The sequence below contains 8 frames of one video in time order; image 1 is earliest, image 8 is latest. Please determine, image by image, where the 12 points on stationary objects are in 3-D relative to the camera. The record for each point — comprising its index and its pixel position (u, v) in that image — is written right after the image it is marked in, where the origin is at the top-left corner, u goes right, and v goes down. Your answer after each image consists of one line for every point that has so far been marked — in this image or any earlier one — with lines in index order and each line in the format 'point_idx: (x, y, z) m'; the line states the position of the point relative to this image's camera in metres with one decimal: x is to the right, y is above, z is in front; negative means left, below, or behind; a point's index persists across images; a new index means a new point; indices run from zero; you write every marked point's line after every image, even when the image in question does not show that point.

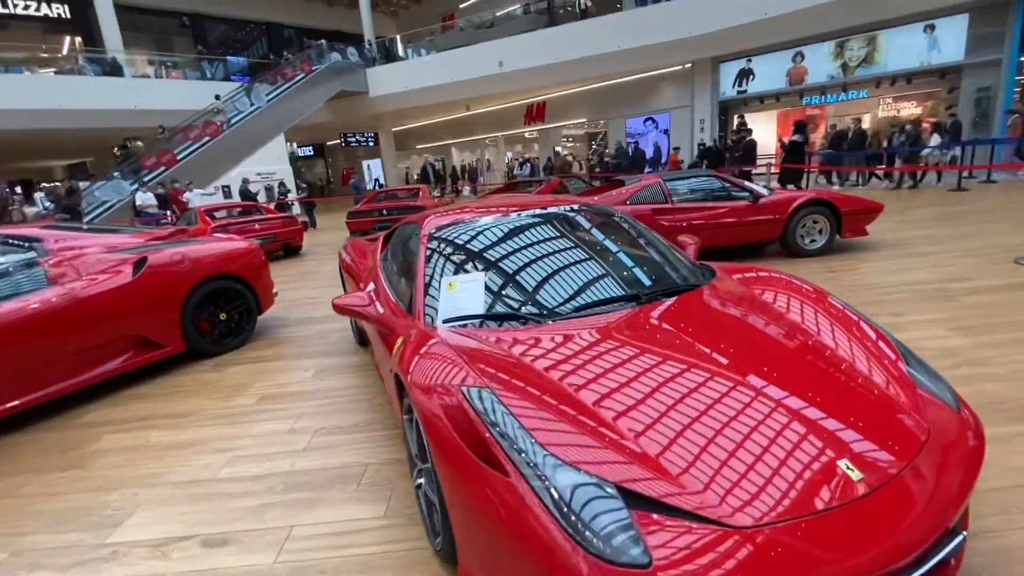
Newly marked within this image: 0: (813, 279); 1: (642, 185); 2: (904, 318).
0: (+3.2, +0.1, +5.3) m
1: (+1.6, +1.3, +6.1) m
2: (+3.1, -0.2, +3.8) m
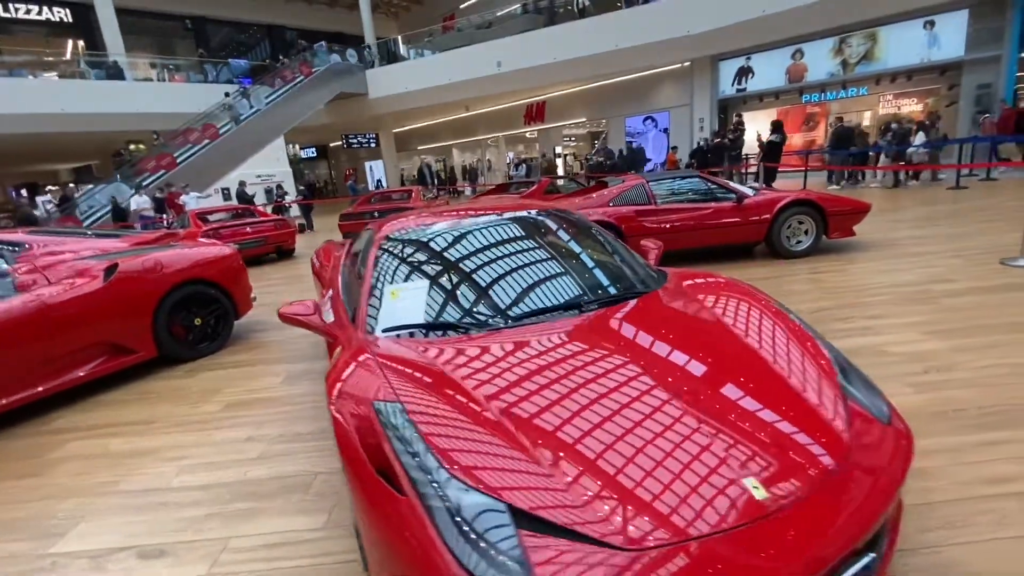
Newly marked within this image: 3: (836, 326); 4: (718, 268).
0: (+3.0, +0.1, +5.2) m
1: (+1.4, +1.2, +6.0) m
2: (+2.8, -0.3, +3.7) m
3: (+2.5, -0.3, +3.8) m
4: (+2.4, +0.3, +5.8) m
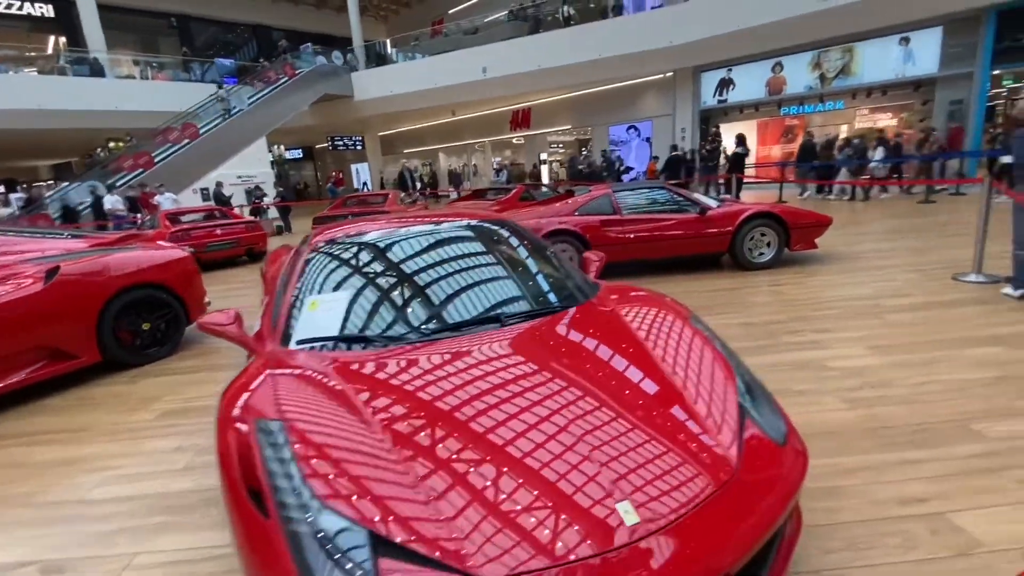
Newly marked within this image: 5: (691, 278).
0: (+2.6, 0.0, +5.2) m
1: (+1.0, +1.1, +6.0) m
2: (+2.4, -0.4, +3.8) m
3: (+2.1, -0.4, +3.8) m
4: (+2.0, +0.1, +5.9) m
5: (+2.1, +0.1, +5.8) m
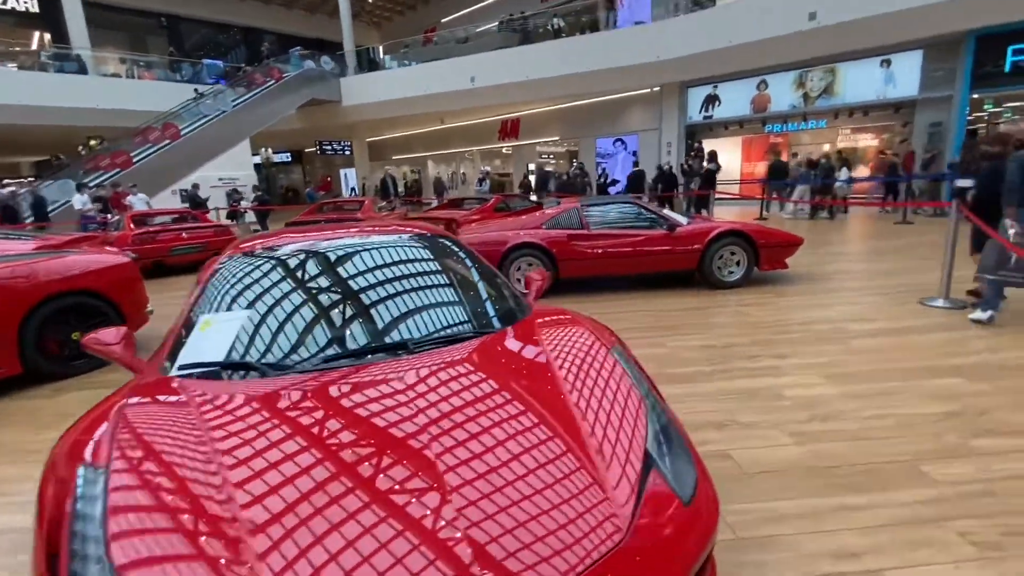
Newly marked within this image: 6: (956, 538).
0: (+2.2, -0.2, +5.1) m
1: (+0.6, +0.9, +5.9) m
2: (+2.0, -0.6, +3.6) m
3: (+1.7, -0.6, +3.7) m
4: (+1.6, -0.1, +5.7) m
5: (+1.7, -0.1, +5.7) m
6: (+1.7, -1.0, +1.9) m
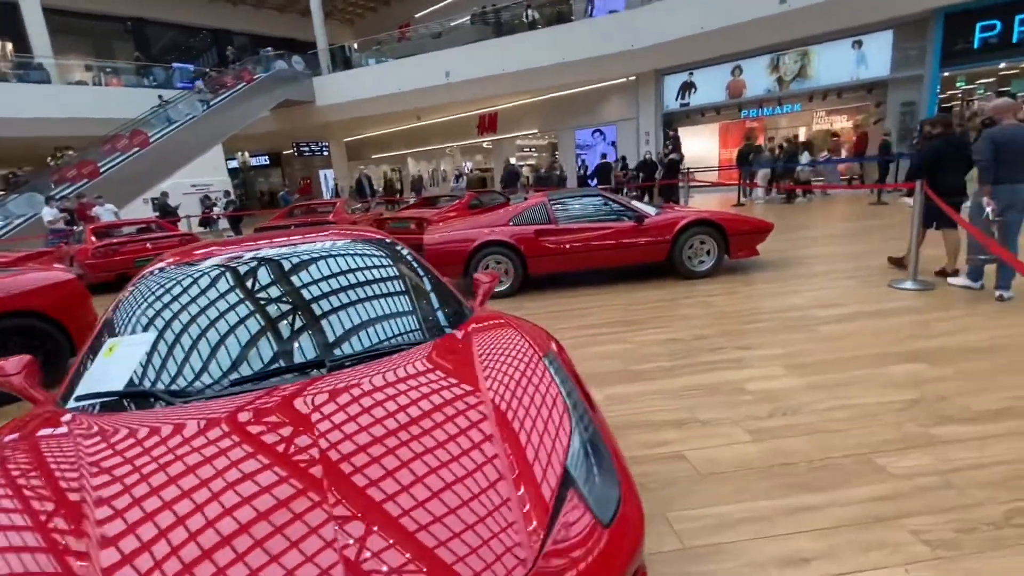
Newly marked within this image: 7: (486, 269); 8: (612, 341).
0: (+1.8, -0.1, +5.0) m
1: (+0.2, +1.0, +5.8) m
2: (+1.7, -0.5, +3.5) m
3: (+1.4, -0.5, +3.6) m
4: (+1.2, 0.0, +5.6) m
5: (+1.3, 0.0, +5.6) m
6: (+1.5, -0.9, +1.8) m
7: (-0.3, +0.2, +5.7) m
8: (+0.8, -0.4, +4.1) m
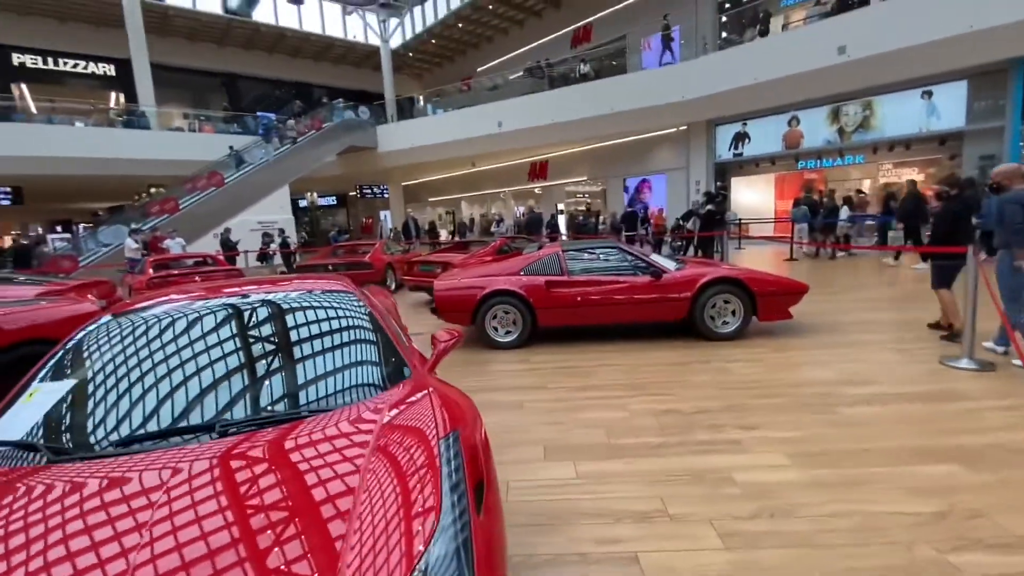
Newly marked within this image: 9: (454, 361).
0: (+1.8, -0.7, +4.6) m
1: (+0.3, +0.4, +5.6) m
2: (+1.5, -0.9, +3.1) m
3: (+1.2, -1.0, +3.2) m
4: (+1.3, -0.6, +5.3) m
5: (+1.4, -0.6, +5.2) m
6: (+1.1, -1.2, +1.4) m
7: (-0.2, -0.3, +5.6) m
8: (+0.7, -0.9, +3.7) m
9: (-0.6, -0.8, +5.3) m
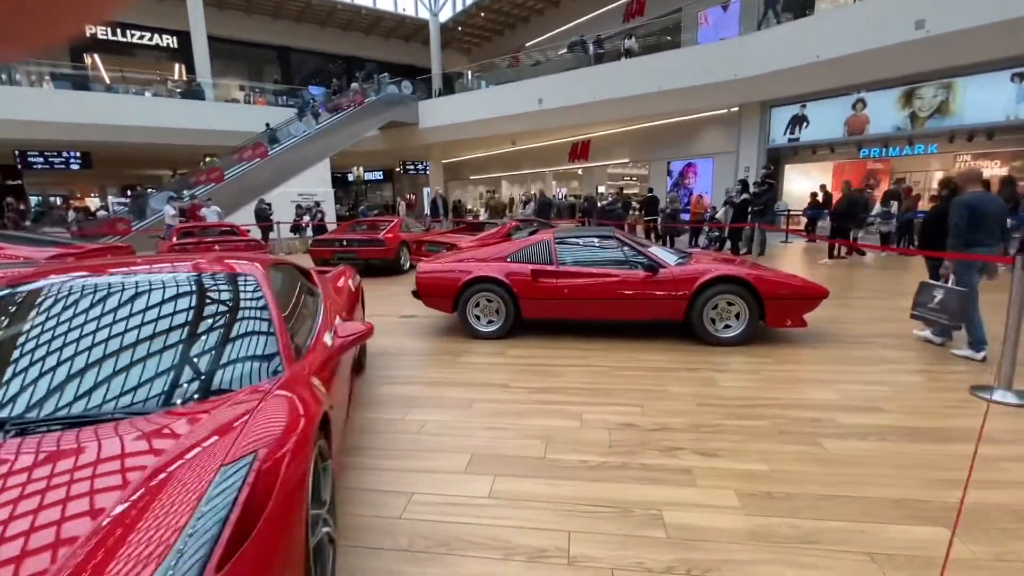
0: (+1.5, -0.7, +4.2) m
1: (+0.2, +0.5, +5.3) m
2: (+1.1, -1.0, +2.7) m
3: (+0.8, -1.0, +2.8) m
4: (+1.1, -0.6, +4.9) m
5: (+1.2, -0.6, +4.8) m
6: (+0.5, -1.3, +1.1) m
7: (-0.4, -0.2, +5.3) m
8: (+0.3, -0.9, +3.4) m
9: (-0.8, -0.6, +5.0) m
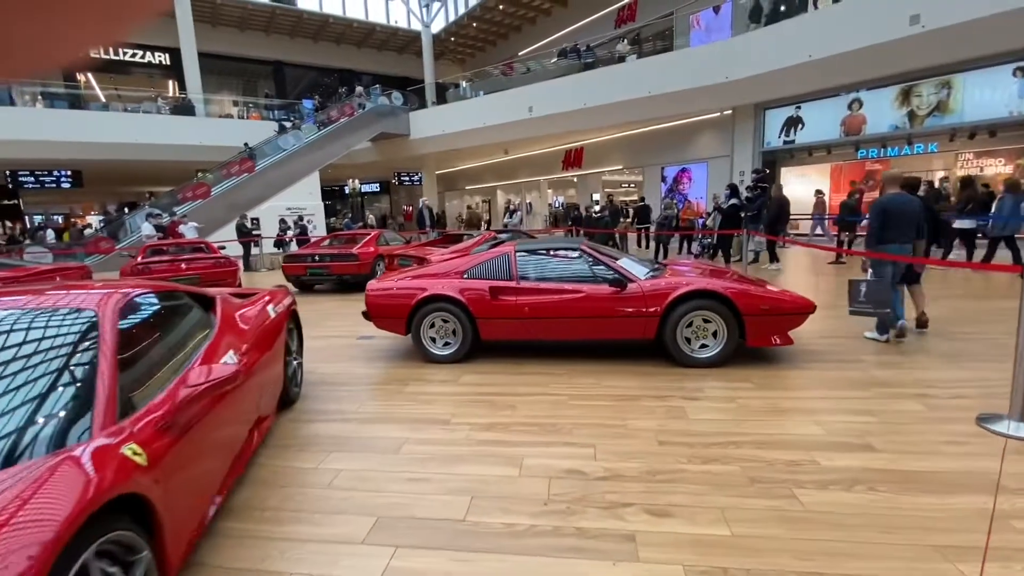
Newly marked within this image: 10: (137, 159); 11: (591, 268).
0: (+1.1, -0.9, +3.7) m
1: (-0.2, +0.3, +4.8) m
2: (+0.7, -1.1, +2.2) m
3: (+0.4, -1.1, +2.3) m
4: (+0.7, -0.7, +4.4) m
5: (+0.8, -0.7, +4.4) m
6: (+0.1, -1.4, +0.6) m
7: (-0.8, -0.4, +4.8) m
8: (-0.1, -1.0, +2.9) m
9: (-1.2, -0.8, +4.6) m
10: (-15.0, +5.0, +19.0) m
11: (+0.7, +0.2, +4.6) m
